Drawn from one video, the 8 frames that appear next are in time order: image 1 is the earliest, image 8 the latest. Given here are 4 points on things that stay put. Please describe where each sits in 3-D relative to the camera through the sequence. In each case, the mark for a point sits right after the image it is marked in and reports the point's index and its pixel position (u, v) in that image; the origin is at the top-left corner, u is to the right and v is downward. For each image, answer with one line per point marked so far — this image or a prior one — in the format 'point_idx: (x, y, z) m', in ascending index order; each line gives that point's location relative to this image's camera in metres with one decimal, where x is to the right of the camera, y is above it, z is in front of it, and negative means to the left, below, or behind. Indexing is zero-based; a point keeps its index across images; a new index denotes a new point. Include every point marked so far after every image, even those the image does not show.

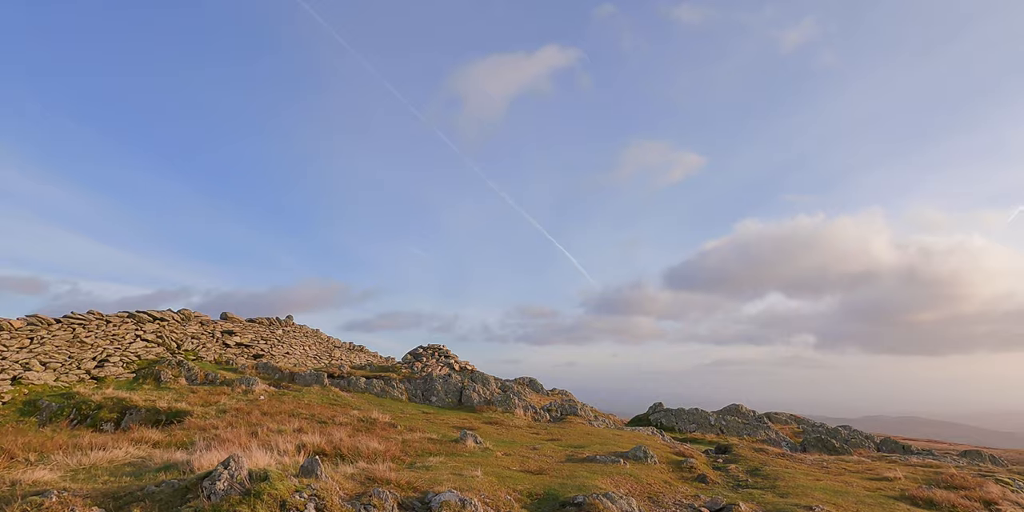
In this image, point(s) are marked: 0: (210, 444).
0: (-9.8, -6.1, +17.4) m
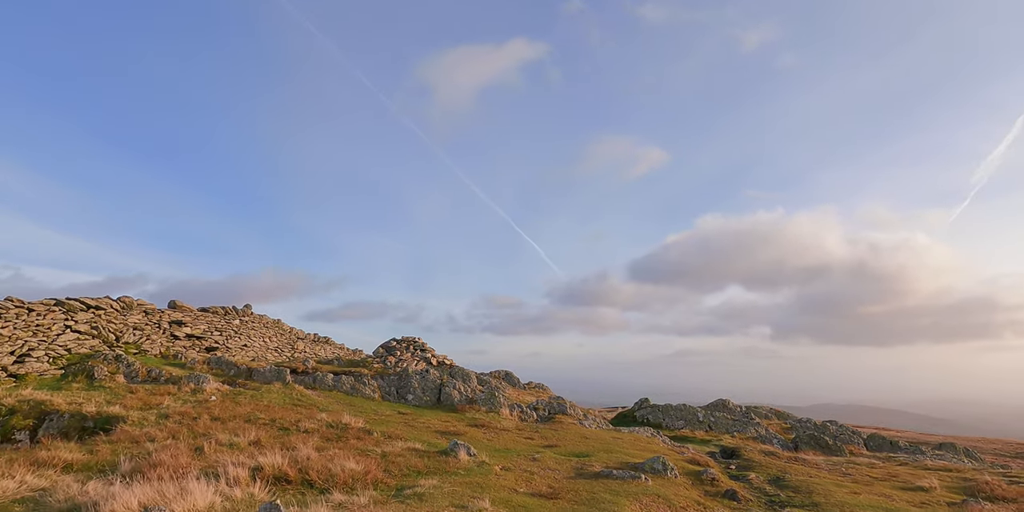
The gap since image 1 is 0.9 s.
0: (-9.5, -5.4, +13.6) m
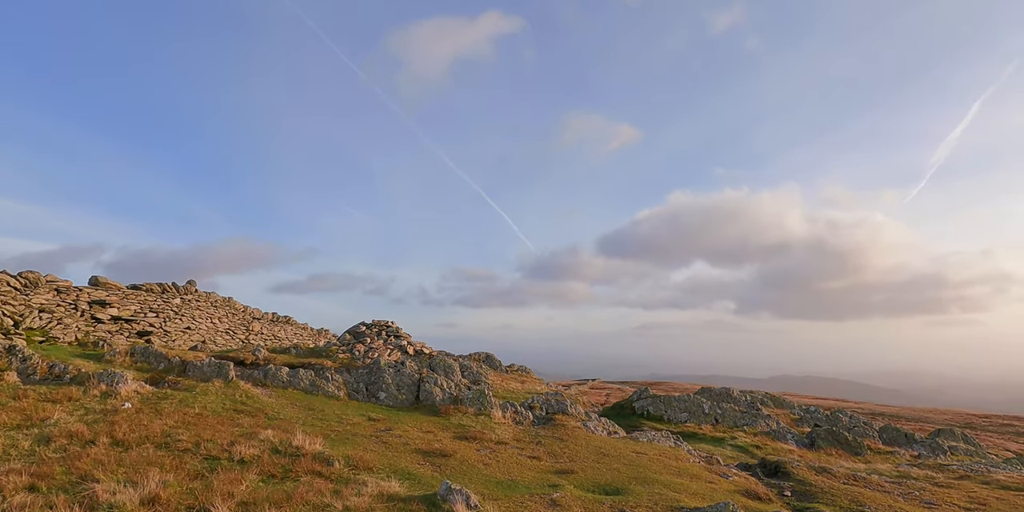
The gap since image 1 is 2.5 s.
0: (-8.8, -4.8, +7.7) m
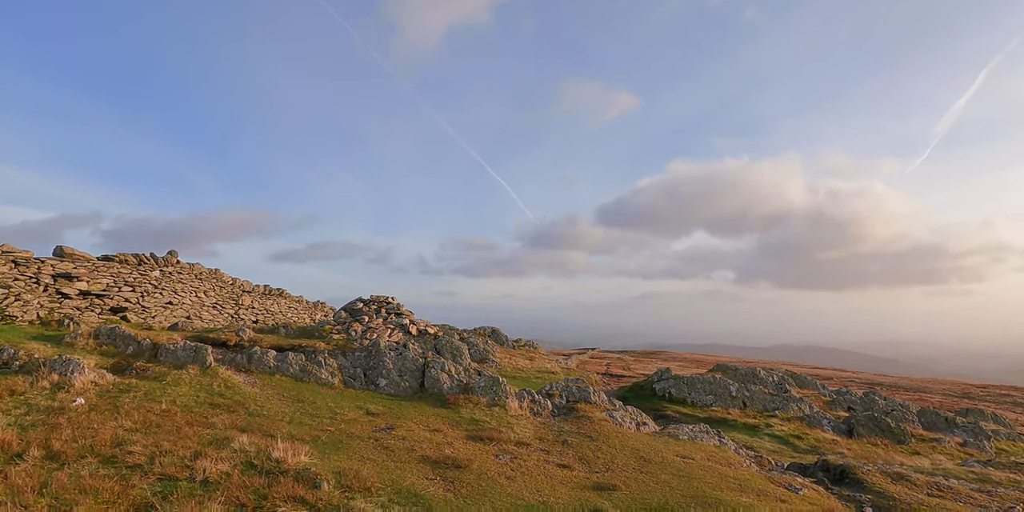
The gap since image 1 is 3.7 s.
0: (-8.0, -4.5, +4.3) m
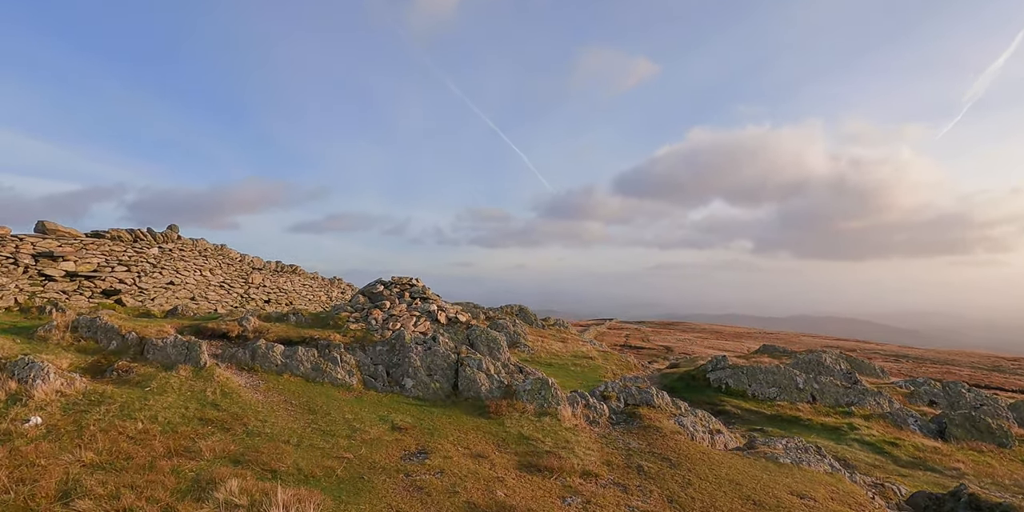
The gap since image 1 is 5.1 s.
0: (-6.6, -4.8, +0.4) m
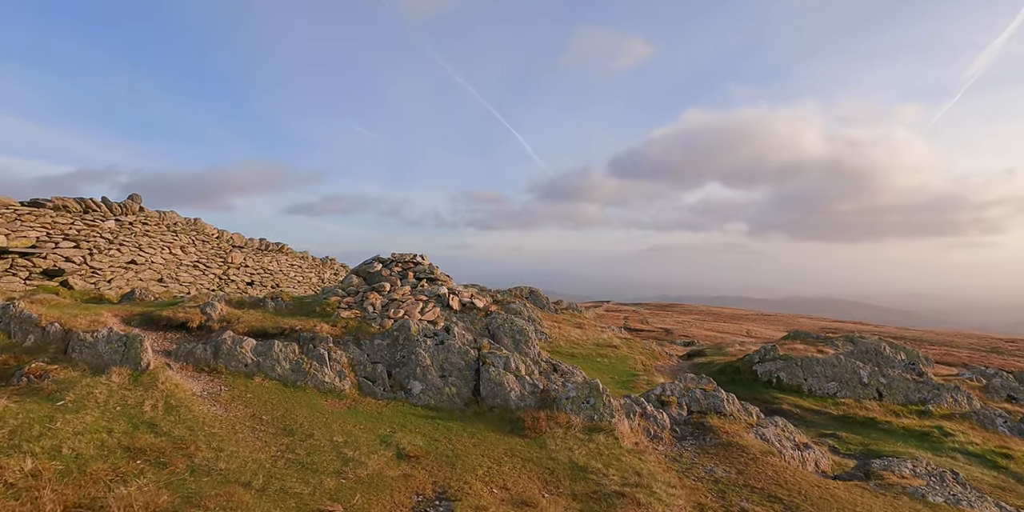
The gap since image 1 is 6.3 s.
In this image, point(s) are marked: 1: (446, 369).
0: (-5.3, -4.5, -4.3) m
1: (-2.1, -3.6, +17.0) m
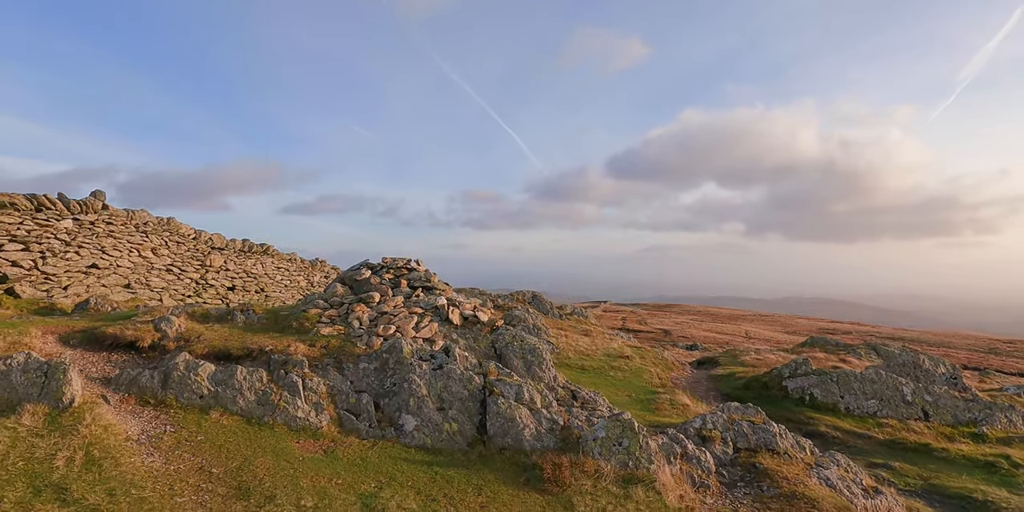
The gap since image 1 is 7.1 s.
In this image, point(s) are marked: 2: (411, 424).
0: (-4.8, -4.7, -7.2) m
1: (-1.8, -3.8, +14.0) m
2: (-2.5, -4.2, +13.4) m
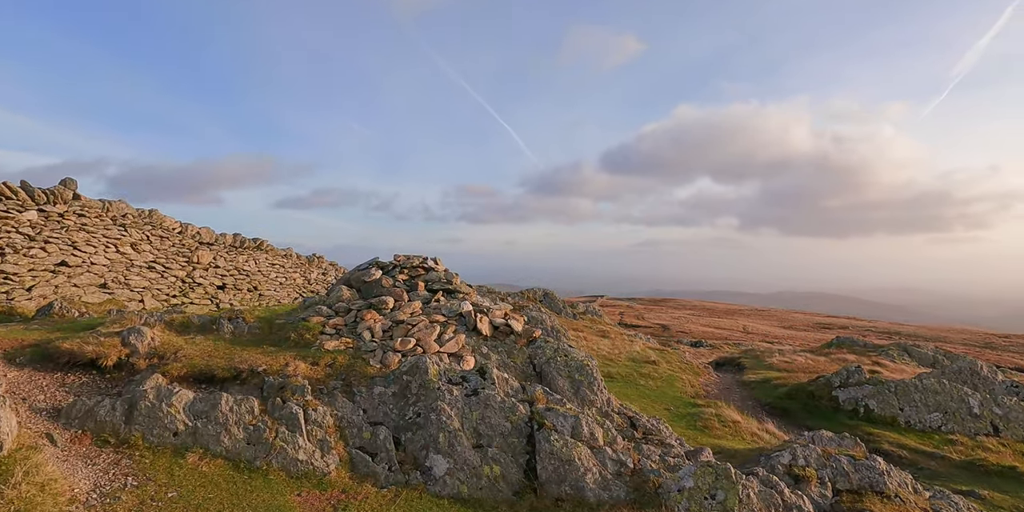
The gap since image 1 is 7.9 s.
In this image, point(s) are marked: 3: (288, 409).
0: (-3.5, -4.9, -10.0) m
1: (-0.6, -3.7, +11.2) m
2: (-1.4, -4.2, +10.5) m
3: (-4.6, -3.2, +11.1) m
